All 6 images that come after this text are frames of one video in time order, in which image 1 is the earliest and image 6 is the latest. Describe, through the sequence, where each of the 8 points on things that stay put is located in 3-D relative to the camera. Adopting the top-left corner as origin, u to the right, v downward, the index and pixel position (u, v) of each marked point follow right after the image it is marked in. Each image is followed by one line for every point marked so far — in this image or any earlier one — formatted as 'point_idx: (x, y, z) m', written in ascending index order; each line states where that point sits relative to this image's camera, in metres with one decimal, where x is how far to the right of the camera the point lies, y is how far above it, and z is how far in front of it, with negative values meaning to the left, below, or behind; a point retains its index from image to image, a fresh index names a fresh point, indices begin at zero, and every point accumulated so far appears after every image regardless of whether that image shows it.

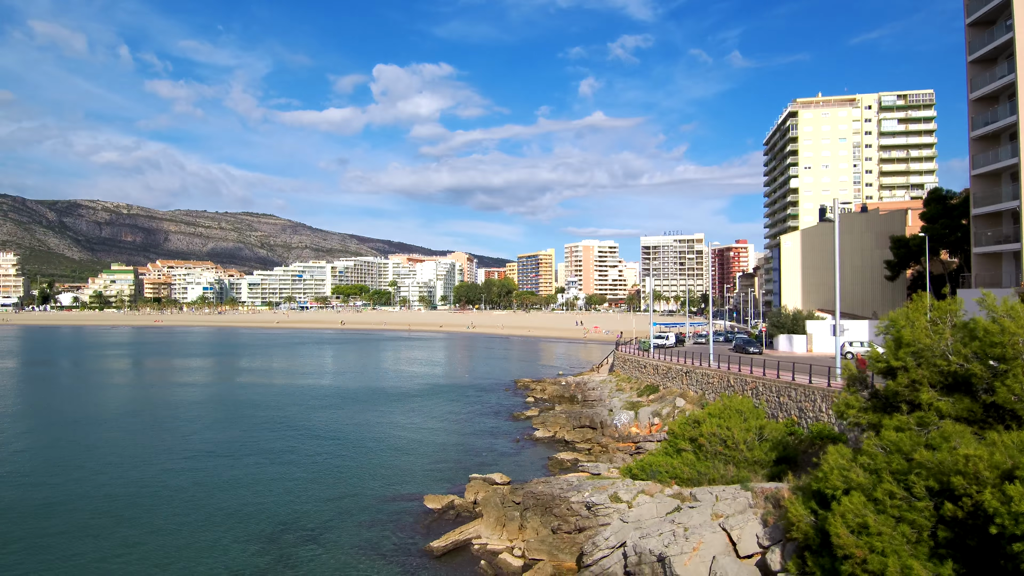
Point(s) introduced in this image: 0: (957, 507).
0: (+6.9, -3.4, +10.0) m
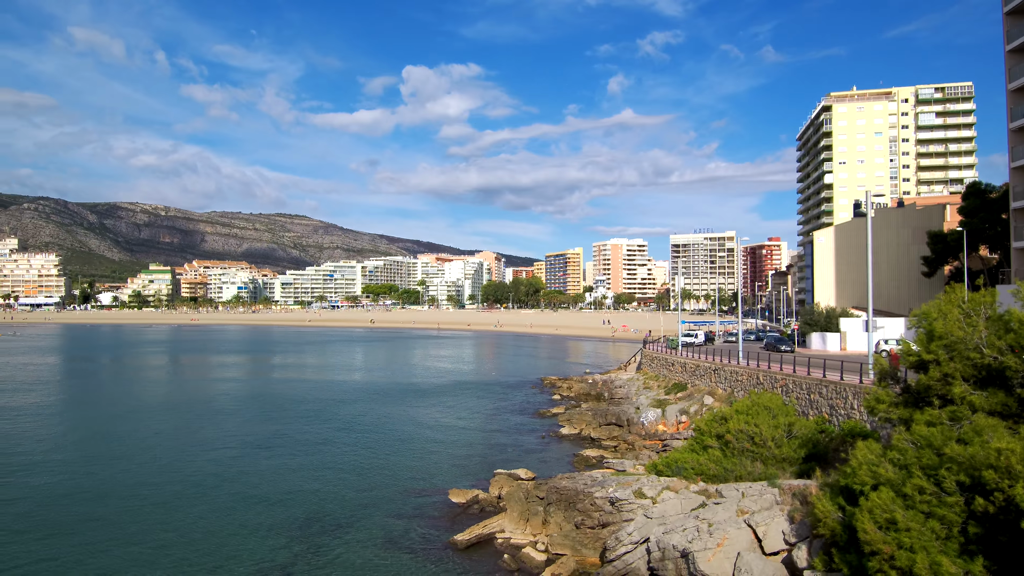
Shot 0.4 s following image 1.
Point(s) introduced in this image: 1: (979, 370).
0: (+7.2, -3.2, +9.7) m
1: (+8.9, -1.6, +12.2) m
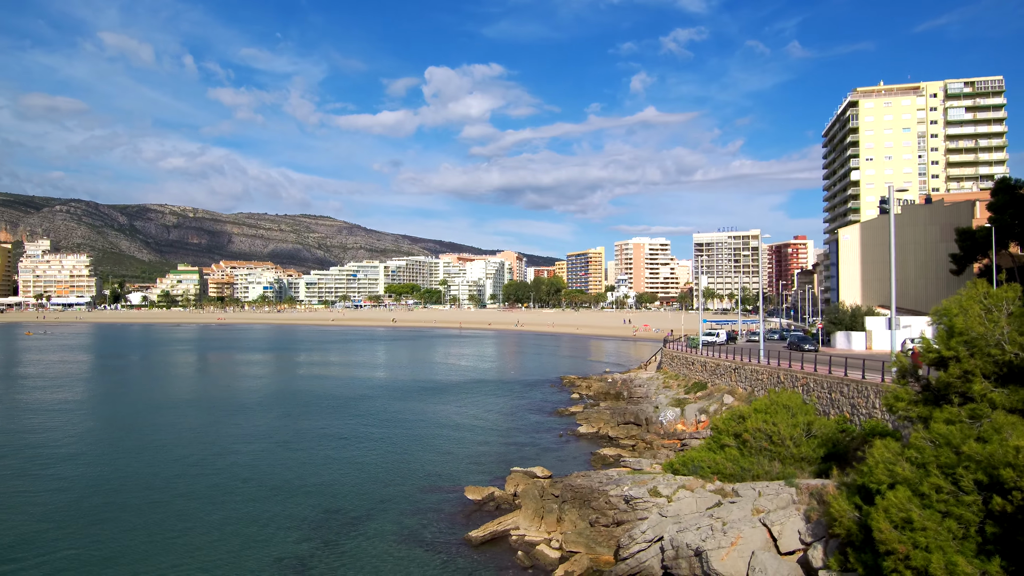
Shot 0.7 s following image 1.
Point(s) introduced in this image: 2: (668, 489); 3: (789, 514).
0: (+7.3, -3.1, +9.4) m
1: (+9.1, -1.5, +11.9) m
2: (+4.6, -6.0, +18.8) m
3: (+6.3, -5.2, +14.5) m
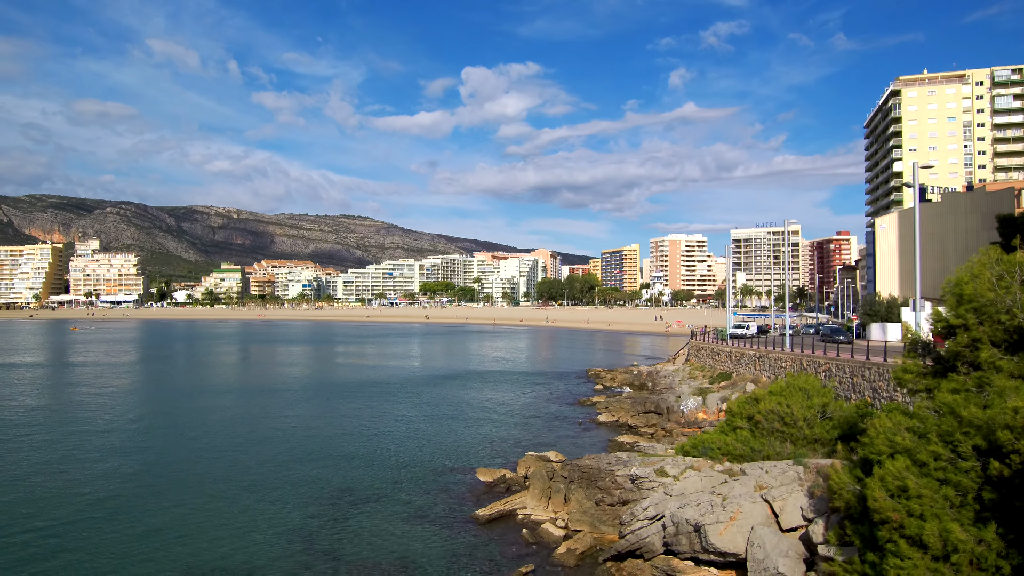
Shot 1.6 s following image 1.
0: (+7.0, -2.5, +9.0) m
1: (+8.9, -0.8, +11.3) m
2: (+4.7, -5.3, +18.5) m
3: (+6.2, -4.5, +14.1) m
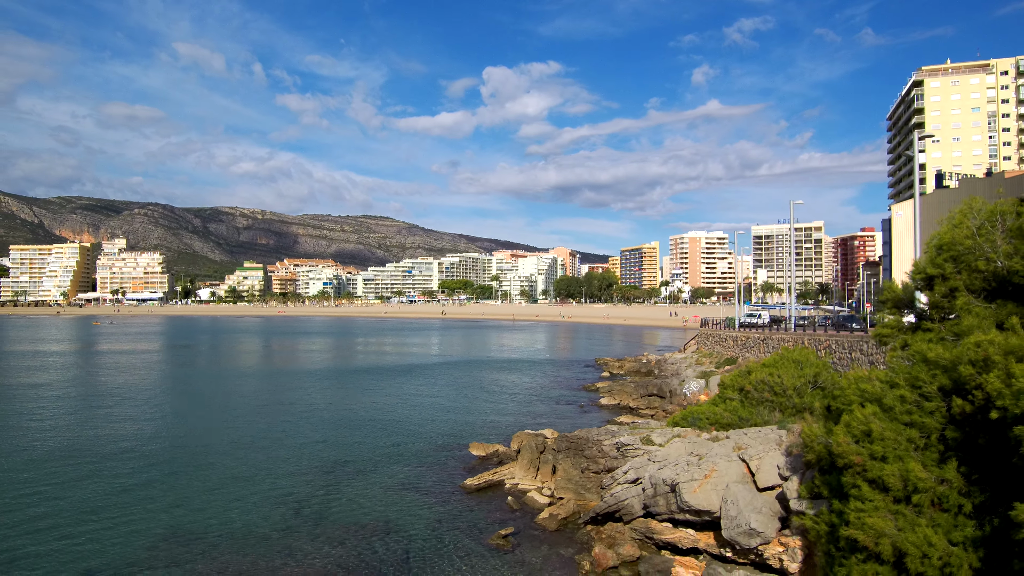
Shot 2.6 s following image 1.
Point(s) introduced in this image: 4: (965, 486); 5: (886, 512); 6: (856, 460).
0: (+6.2, -1.6, +8.7) m
1: (+8.2, +0.1, +11.0) m
2: (+4.3, -4.3, +18.3) m
3: (+5.7, -3.6, +13.9) m
4: (+6.1, -2.7, +8.6) m
5: (+5.3, -3.2, +8.9) m
6: (+5.2, -2.6, +9.6) m
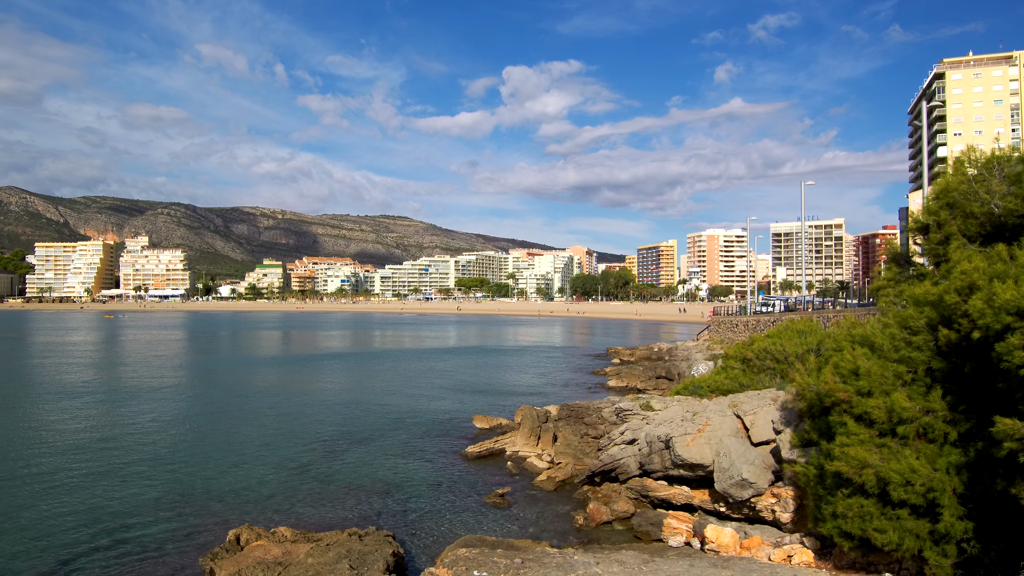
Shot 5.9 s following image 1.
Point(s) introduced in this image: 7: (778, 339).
0: (+6.0, -0.6, +8.6) m
1: (+8.0, +1.1, +10.9) m
2: (+4.3, -3.3, +18.3) m
3: (+5.5, -2.6, +13.8) m
4: (+5.9, -1.7, +8.5) m
5: (+5.0, -2.2, +8.9) m
6: (+5.0, -1.6, +9.5) m
7: (+7.9, -1.5, +19.2) m
